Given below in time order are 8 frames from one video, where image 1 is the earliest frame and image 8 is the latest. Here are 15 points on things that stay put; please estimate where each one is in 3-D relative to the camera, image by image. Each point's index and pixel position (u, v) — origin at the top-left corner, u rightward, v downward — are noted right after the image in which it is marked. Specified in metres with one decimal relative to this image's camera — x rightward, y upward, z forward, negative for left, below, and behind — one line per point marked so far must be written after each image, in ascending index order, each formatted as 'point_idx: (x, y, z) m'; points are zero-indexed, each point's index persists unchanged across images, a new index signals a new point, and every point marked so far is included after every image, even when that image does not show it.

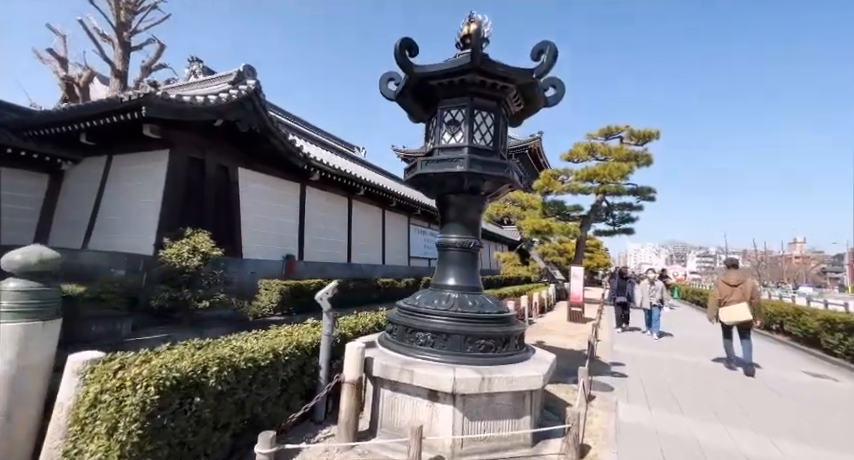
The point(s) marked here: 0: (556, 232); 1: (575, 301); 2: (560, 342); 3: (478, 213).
0: (+4.5, 0.0, +13.1) m
1: (+3.6, -1.8, +9.2) m
2: (+2.1, -1.8, +6.0) m
3: (+0.4, +0.1, +3.1) m
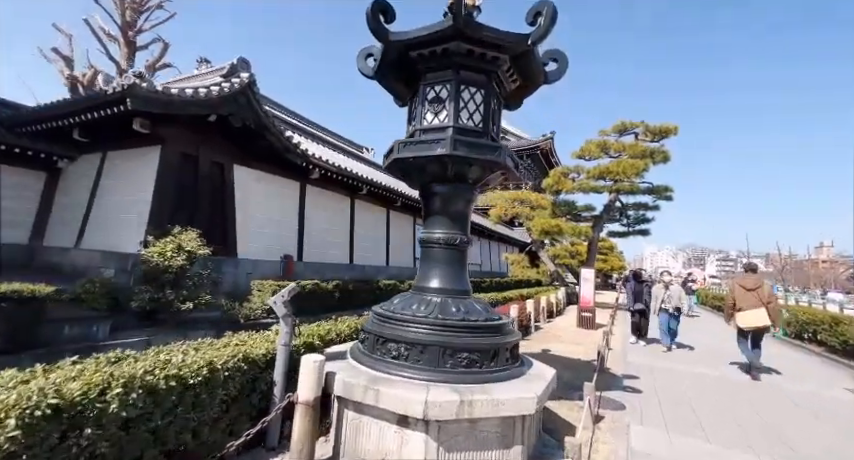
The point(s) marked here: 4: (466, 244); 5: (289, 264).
0: (+4.6, -0.1, +12.5) m
1: (+3.7, -1.8, +8.7) m
2: (+2.1, -1.8, +5.5) m
3: (+0.3, +0.2, +2.7) m
4: (+0.3, -0.1, +2.7) m
5: (-3.2, -0.8, +8.6) m
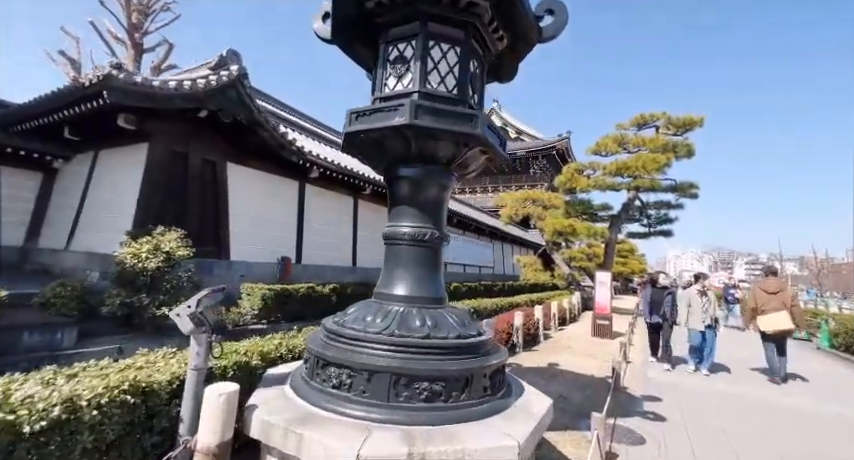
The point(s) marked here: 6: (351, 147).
0: (+4.9, -0.1, +11.8) m
1: (+3.7, -1.8, +8.0) m
2: (+2.0, -1.8, +4.9) m
3: (+0.1, +0.2, +2.2) m
4: (+0.1, -0.1, +2.2) m
5: (-3.1, -0.8, +8.2) m
6: (-0.4, +0.5, +2.1) m
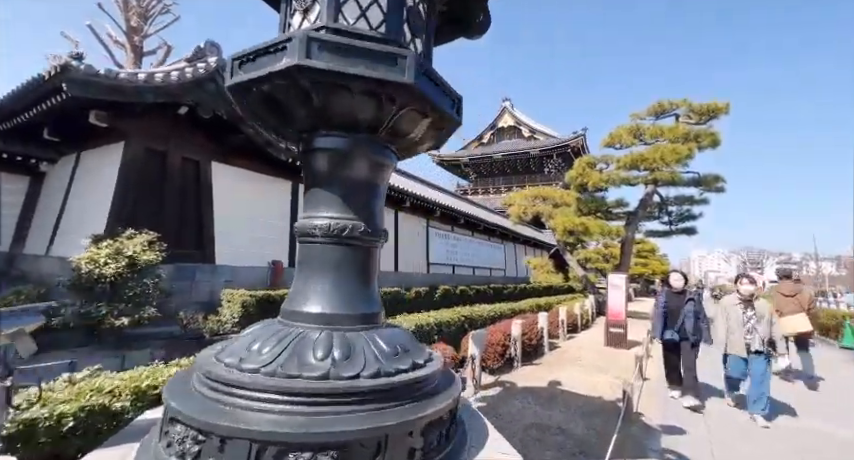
0: (+4.9, -0.1, +11.0) m
1: (+3.7, -1.7, +7.3) m
2: (+1.8, -1.7, +4.3) m
3: (-0.2, +0.3, +1.6) m
4: (-0.2, 0.0, +1.6) m
5: (-3.2, -0.9, +7.8) m
6: (-0.8, +0.5, +1.6) m
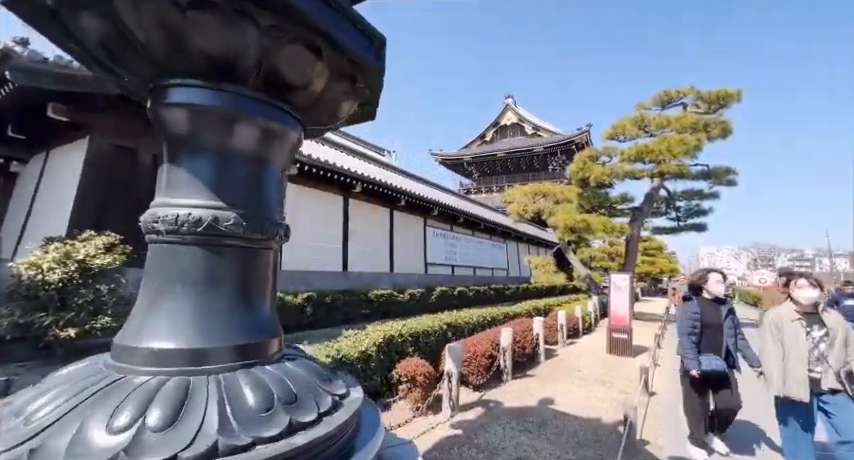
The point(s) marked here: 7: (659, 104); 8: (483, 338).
0: (+4.8, 0.0, +10.5) m
1: (+3.5, -1.7, +6.7) m
2: (+1.6, -1.7, +3.8) m
3: (-0.5, +0.3, +1.1) m
4: (-0.5, 0.0, +1.1) m
5: (-3.3, -0.9, +7.3) m
6: (-1.1, +0.5, +1.1) m
7: (+6.2, +3.3, +9.9) m
8: (+0.6, -1.2, +4.1) m
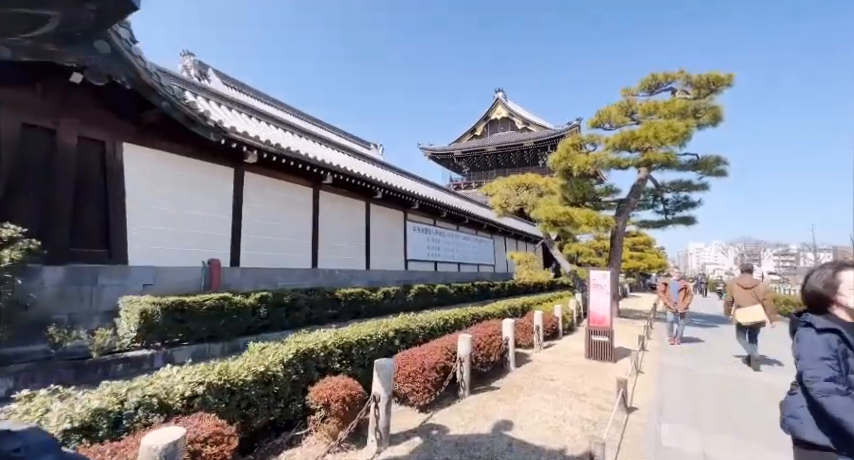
0: (+4.1, +0.2, +9.9) m
1: (+2.9, -1.6, +6.2) m
2: (+1.1, -1.6, +3.2) m
3: (-1.0, +0.3, +0.5) m
4: (-1.0, 0.0, +0.5) m
5: (-3.9, -0.7, +6.7) m
6: (-1.5, +0.6, +0.5) m
7: (+5.5, +3.5, +9.3) m
8: (+0.1, -1.1, +3.5) m
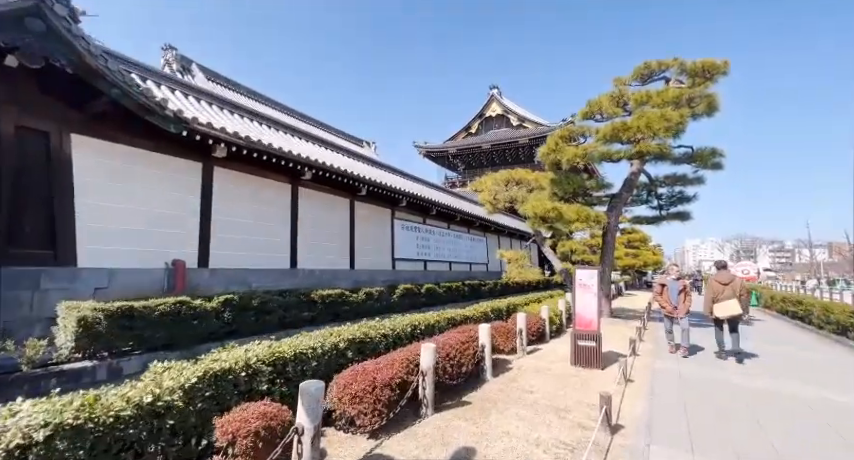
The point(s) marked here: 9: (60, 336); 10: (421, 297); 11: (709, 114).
0: (+3.7, +0.3, +9.5) m
1: (+2.6, -1.5, +5.8) m
2: (+0.7, -1.5, +2.8) m
3: (-1.3, +0.4, +0.1) m
4: (-1.3, +0.1, +0.1) m
5: (-4.3, -0.7, +6.2) m
6: (-1.9, +0.6, 0.0) m
7: (+5.1, +3.6, +8.9) m
8: (-0.3, -1.1, +3.1) m
9: (-4.4, -1.2, +4.4) m
10: (-0.2, -2.1, +11.7) m
11: (+6.9, +2.7, +9.0) m
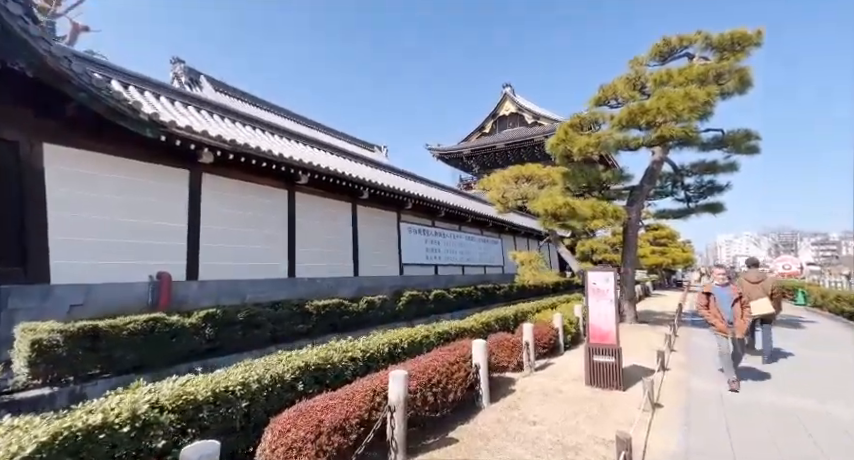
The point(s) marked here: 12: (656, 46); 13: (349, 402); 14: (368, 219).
0: (+3.8, +0.3, +8.7) m
1: (+2.5, -1.4, +5.0) m
2: (+0.5, -1.5, +2.1) m
3: (-1.8, +0.3, -0.4) m
4: (-1.7, 0.0, -0.4) m
5: (-4.4, -0.9, +5.8) m
6: (-2.3, +0.5, -0.5) m
7: (+5.0, +3.7, +8.1) m
8: (-0.5, -1.1, +2.5) m
9: (-4.5, -1.4, +4.1) m
10: (+0.1, -2.2, +11.1) m
11: (+6.8, +2.9, +8.1) m
12: (+4.9, +3.9, +8.0) m
13: (-0.5, -1.1, +2.4) m
14: (-1.7, +0.3, +10.7) m
